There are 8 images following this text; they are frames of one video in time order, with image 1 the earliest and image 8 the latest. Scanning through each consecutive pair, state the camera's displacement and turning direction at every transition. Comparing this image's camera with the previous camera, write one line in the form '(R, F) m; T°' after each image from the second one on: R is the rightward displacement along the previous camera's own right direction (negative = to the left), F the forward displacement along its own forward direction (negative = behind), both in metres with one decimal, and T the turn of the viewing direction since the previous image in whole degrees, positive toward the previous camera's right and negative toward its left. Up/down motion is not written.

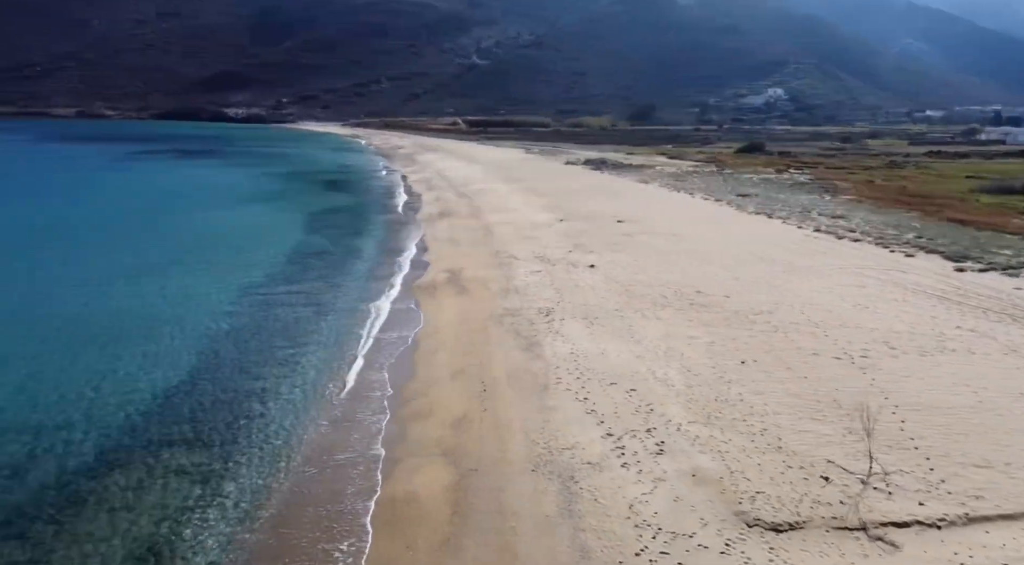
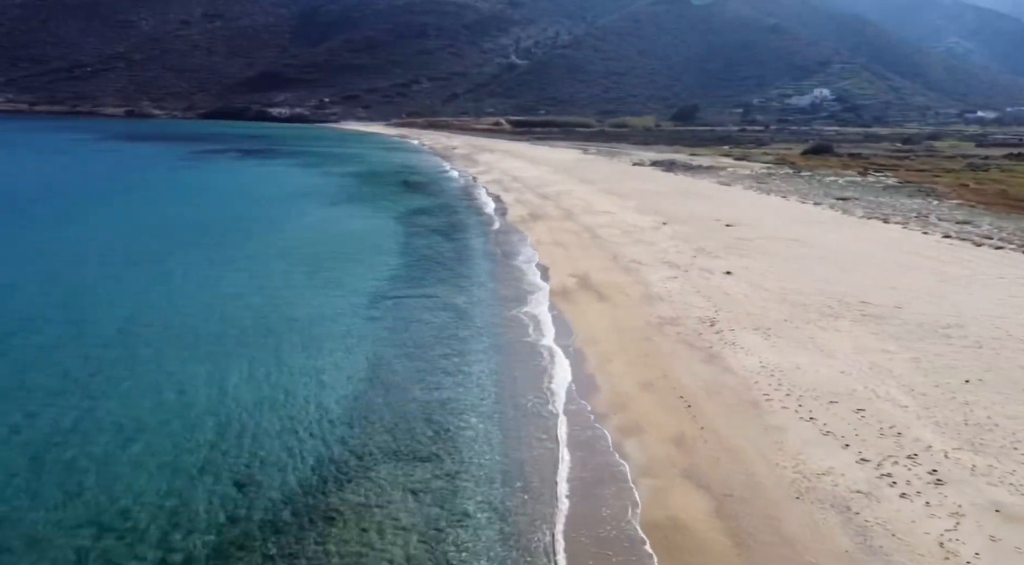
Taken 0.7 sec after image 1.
(-2.5, +0.5) m; -2°
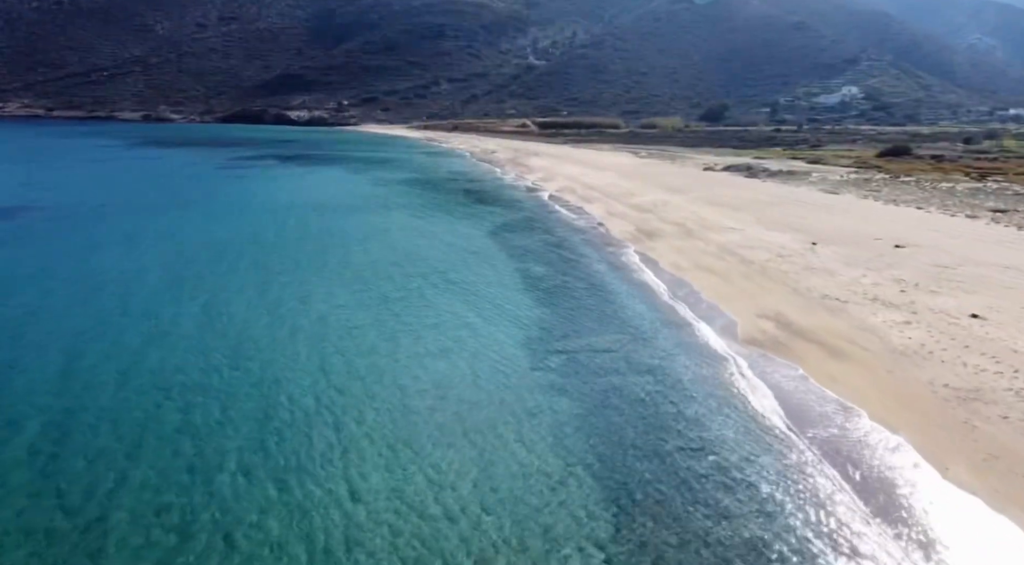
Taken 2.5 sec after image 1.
(-3.4, +3.7) m; -1°
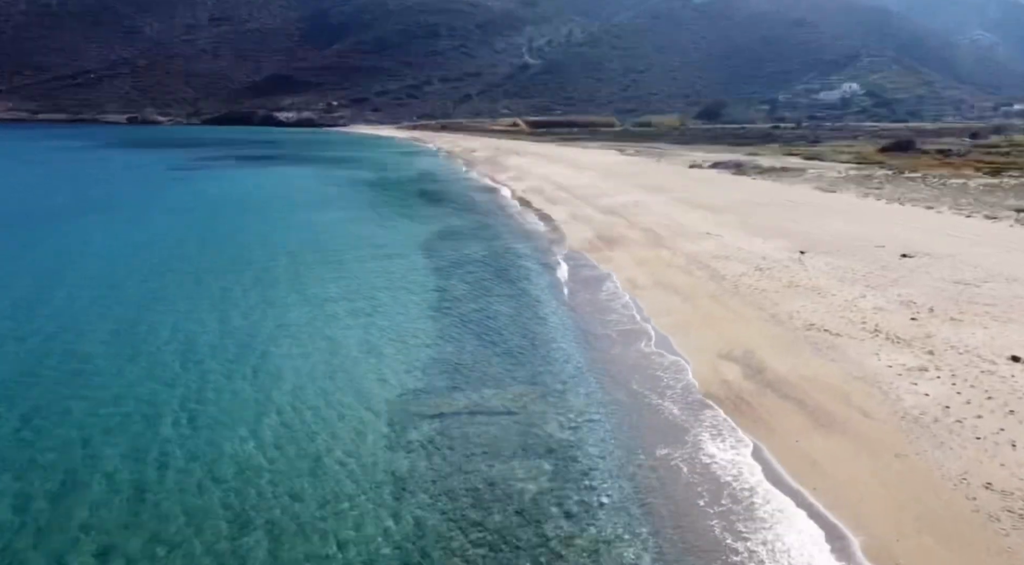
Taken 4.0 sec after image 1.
(+1.9, +3.9) m; 0°
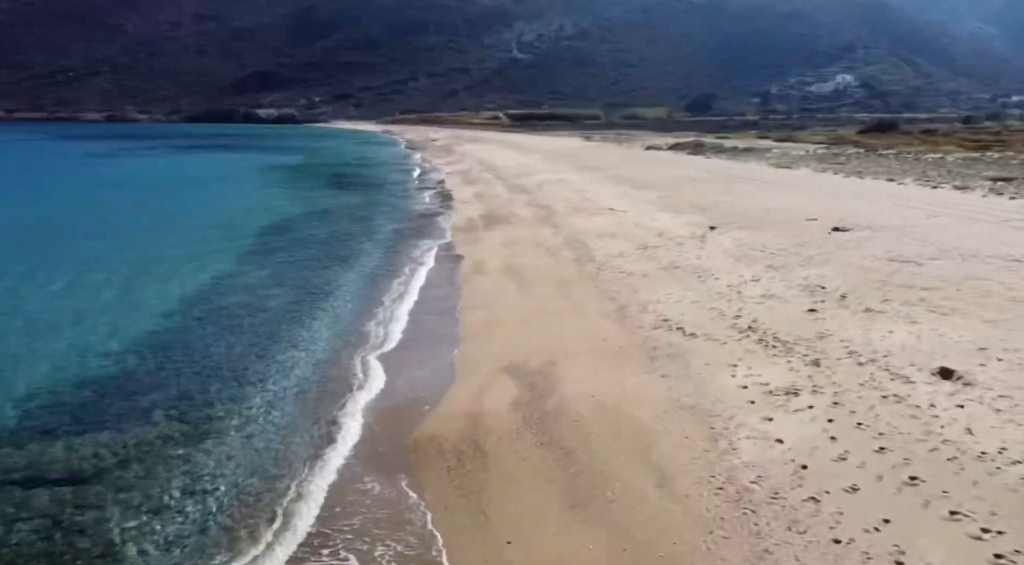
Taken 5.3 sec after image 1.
(+3.3, +4.0) m; 0°
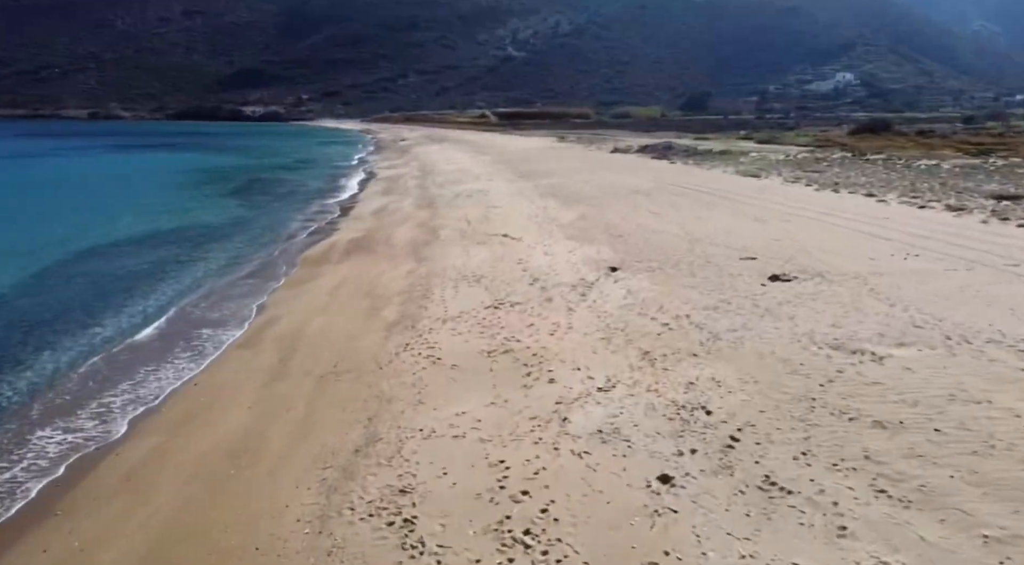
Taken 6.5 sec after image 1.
(+2.5, +3.9) m; 0°
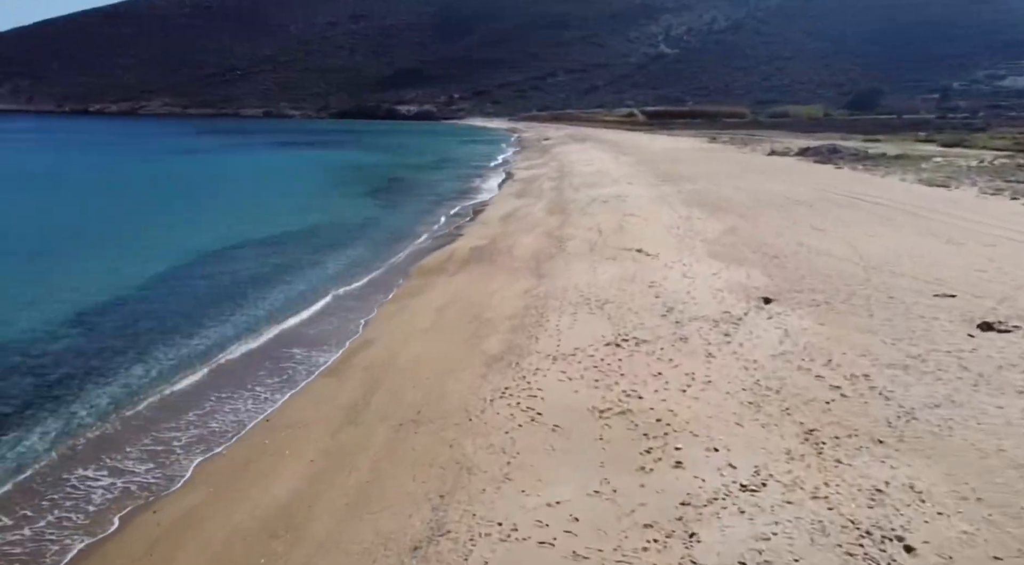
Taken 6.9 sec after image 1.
(+0.1, +1.4) m; -11°
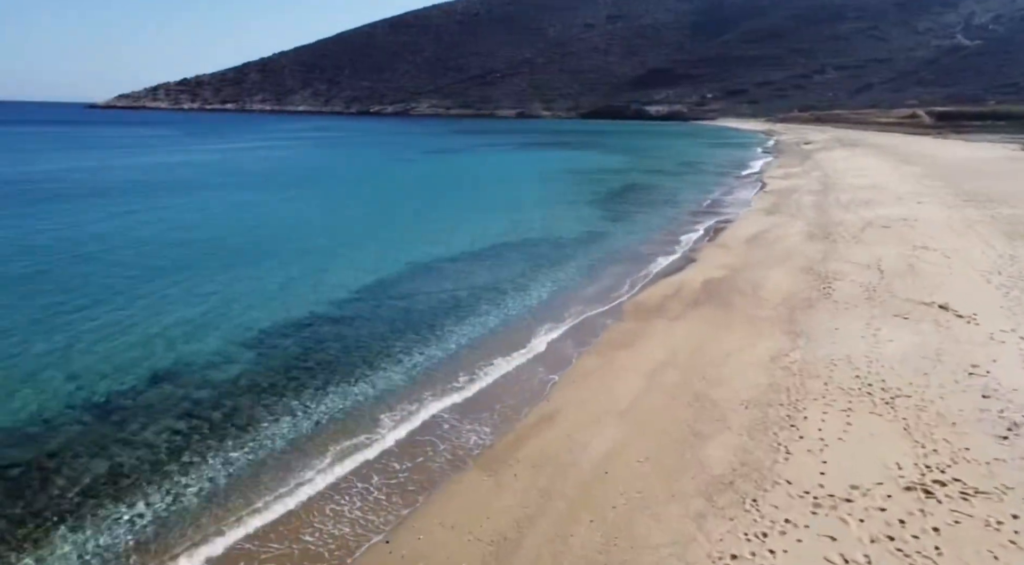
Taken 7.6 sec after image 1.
(0.0, +2.3) m; -18°
